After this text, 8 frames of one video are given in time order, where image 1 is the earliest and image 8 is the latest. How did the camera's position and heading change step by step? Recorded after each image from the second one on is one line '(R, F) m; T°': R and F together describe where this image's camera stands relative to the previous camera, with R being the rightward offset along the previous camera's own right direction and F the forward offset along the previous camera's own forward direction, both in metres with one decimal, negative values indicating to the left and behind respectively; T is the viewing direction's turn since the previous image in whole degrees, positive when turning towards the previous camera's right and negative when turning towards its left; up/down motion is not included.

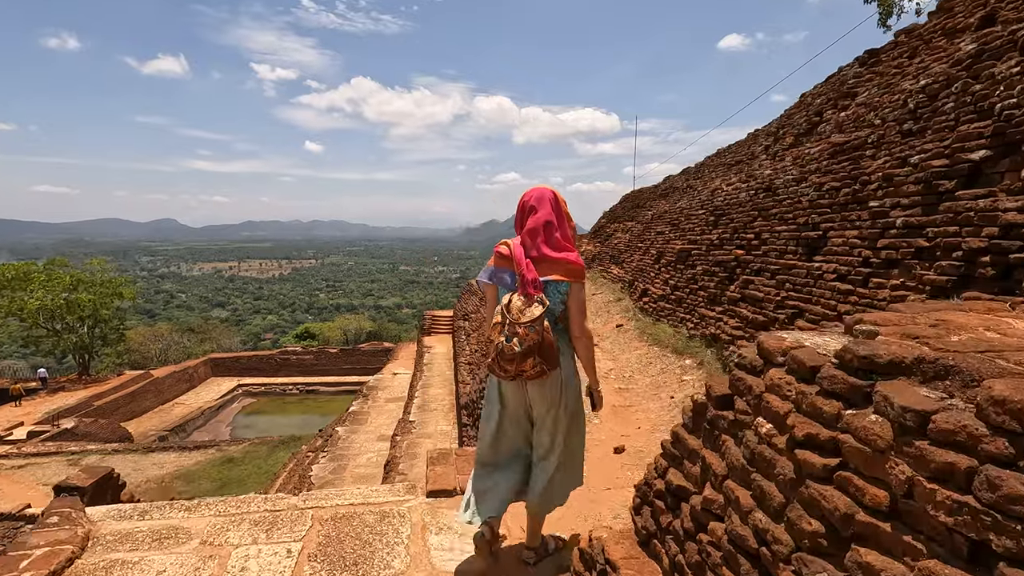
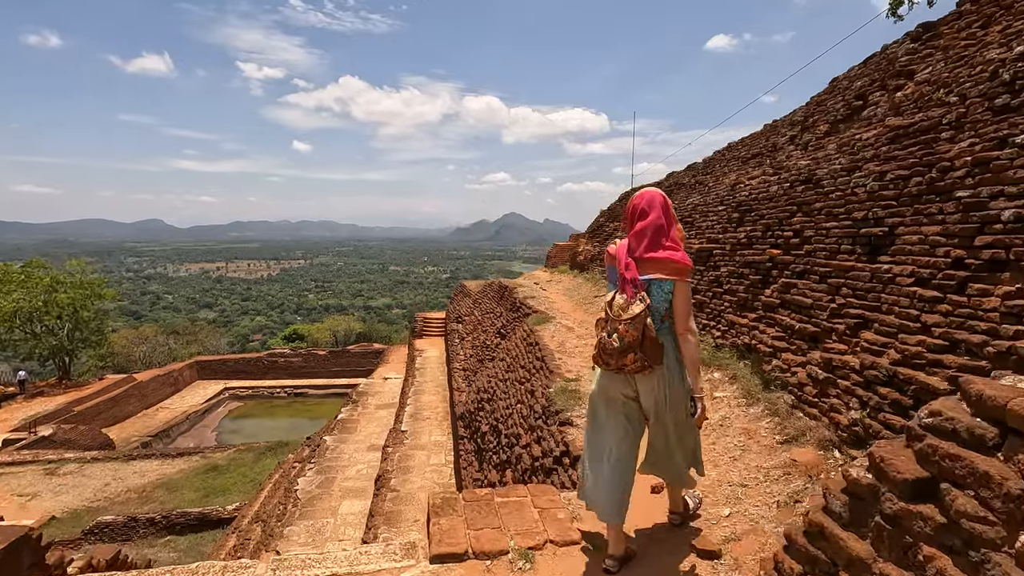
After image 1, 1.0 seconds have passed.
(-0.2, +0.7) m; +1°
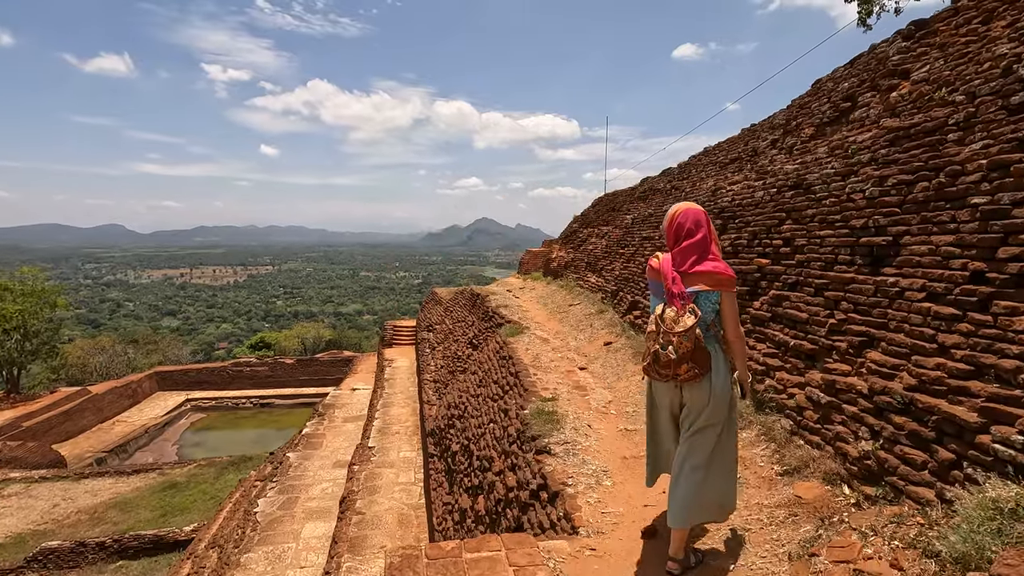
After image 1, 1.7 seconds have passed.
(0.0, +0.4) m; +3°
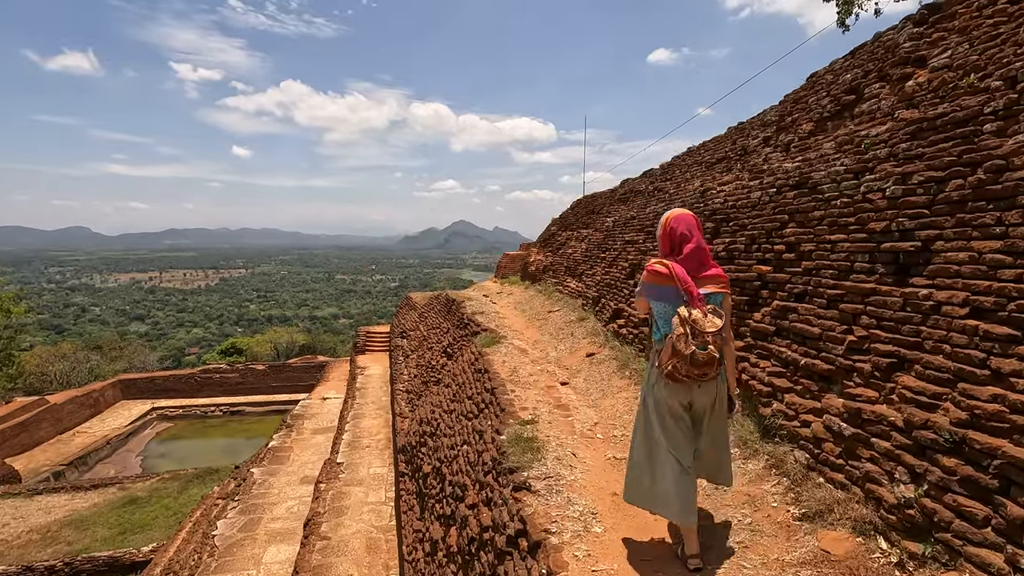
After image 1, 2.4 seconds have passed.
(0.0, +0.6) m; +2°
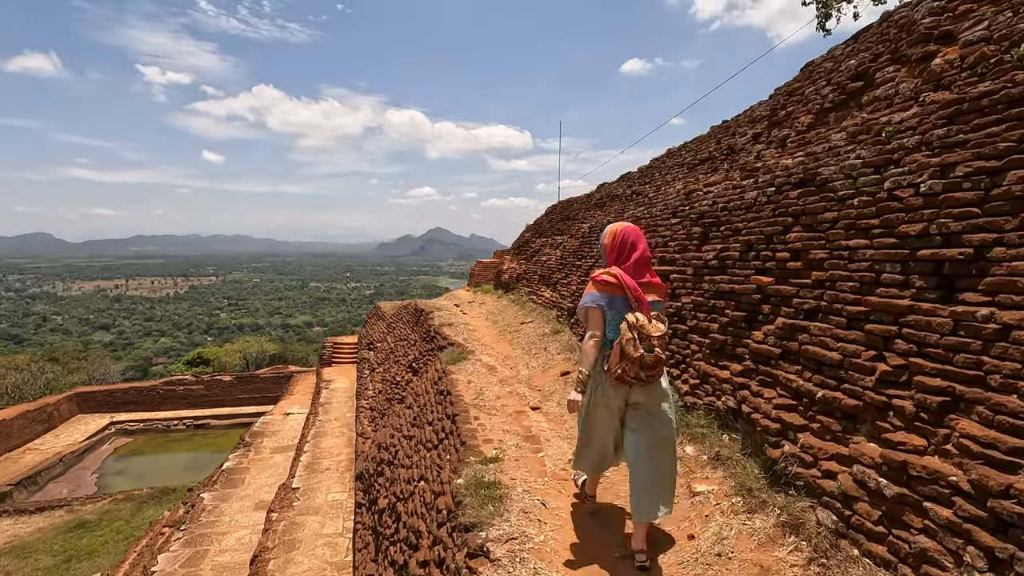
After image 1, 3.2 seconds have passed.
(+0.1, +0.7) m; +2°
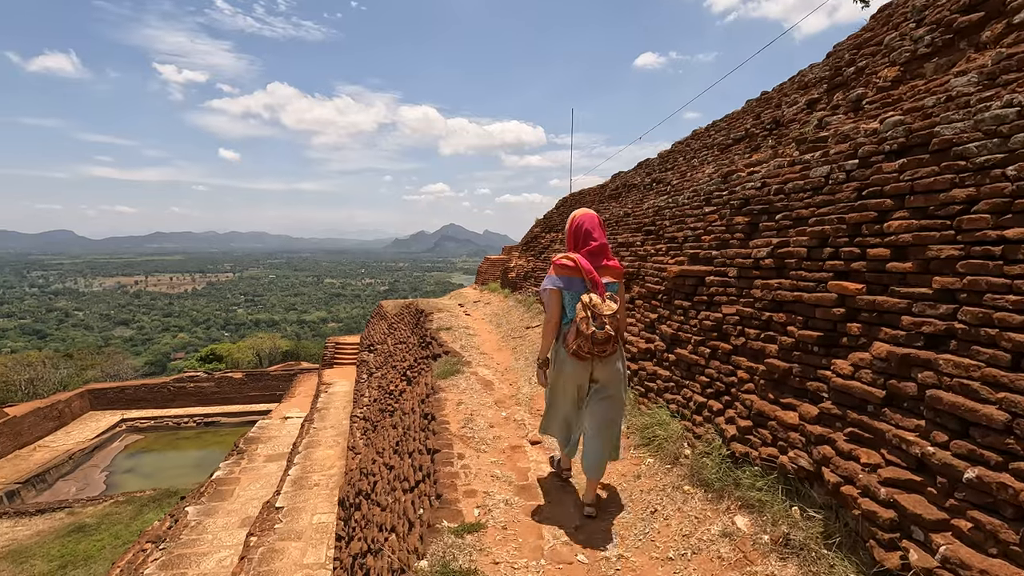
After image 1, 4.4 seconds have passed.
(+0.2, +1.1) m; -1°
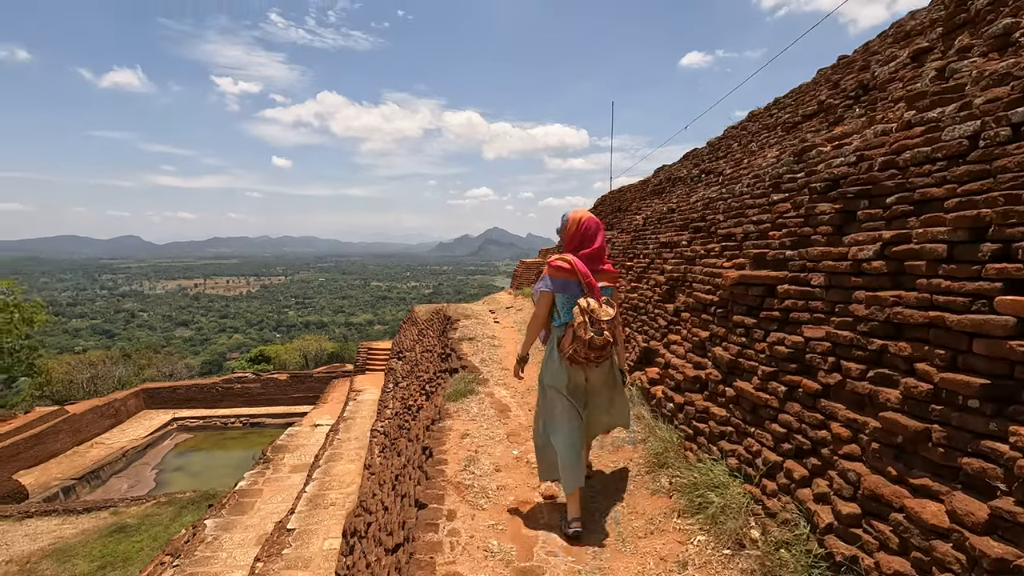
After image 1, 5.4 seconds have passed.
(+0.2, +1.0) m; -4°
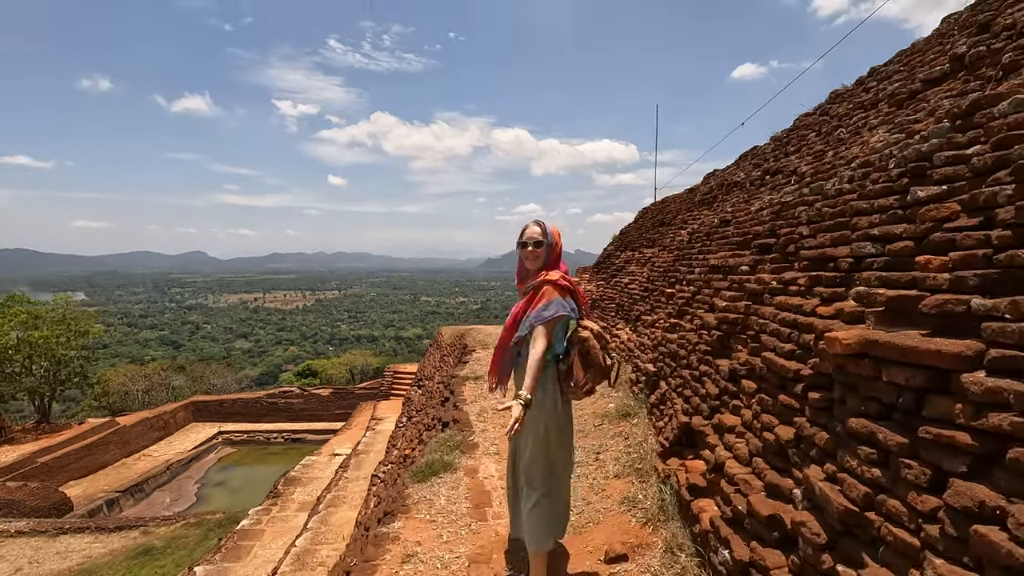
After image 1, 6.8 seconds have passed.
(+0.4, +1.6) m; -5°
